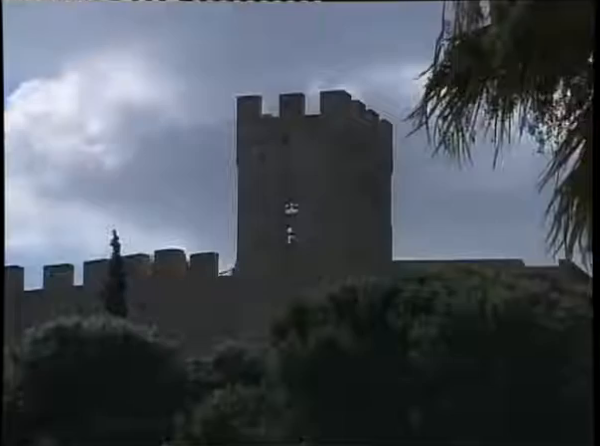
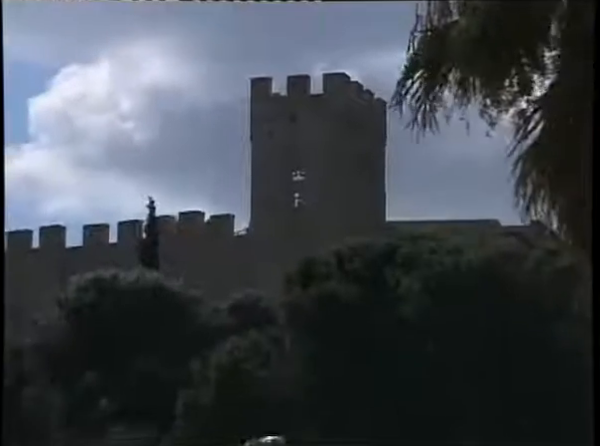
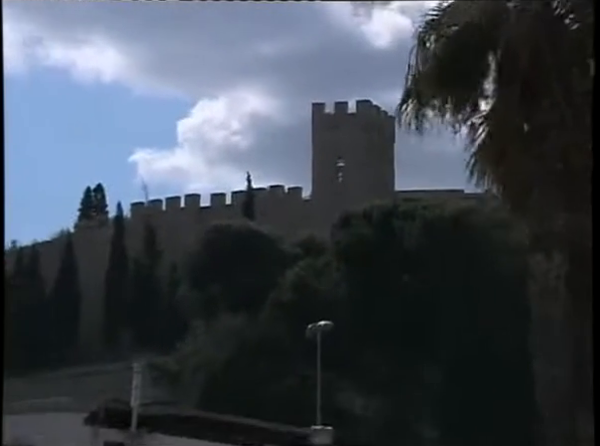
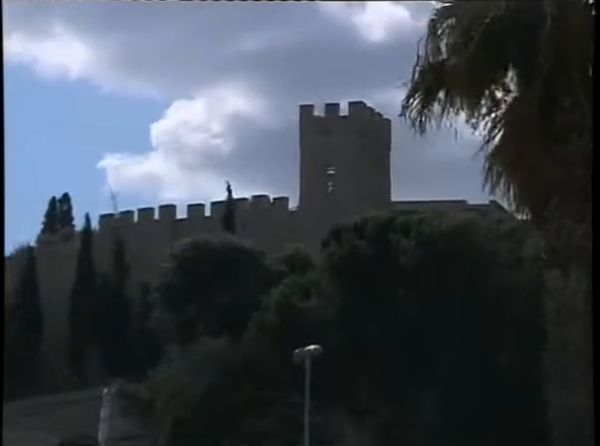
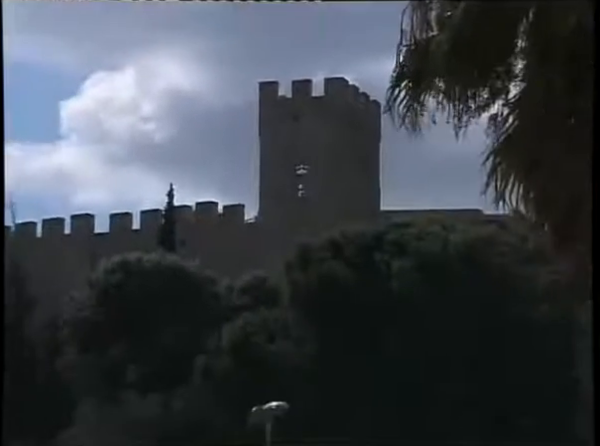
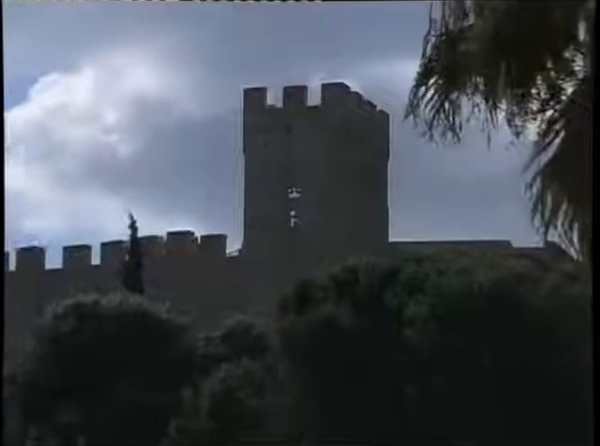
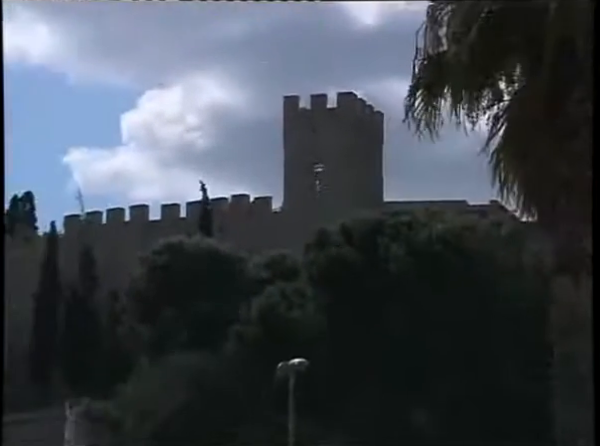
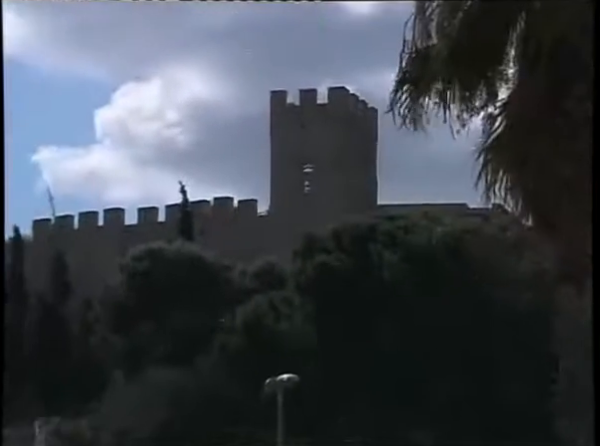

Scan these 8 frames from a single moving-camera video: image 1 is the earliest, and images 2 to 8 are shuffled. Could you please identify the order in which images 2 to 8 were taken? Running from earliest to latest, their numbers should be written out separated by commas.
6, 2, 5, 8, 7, 4, 3
